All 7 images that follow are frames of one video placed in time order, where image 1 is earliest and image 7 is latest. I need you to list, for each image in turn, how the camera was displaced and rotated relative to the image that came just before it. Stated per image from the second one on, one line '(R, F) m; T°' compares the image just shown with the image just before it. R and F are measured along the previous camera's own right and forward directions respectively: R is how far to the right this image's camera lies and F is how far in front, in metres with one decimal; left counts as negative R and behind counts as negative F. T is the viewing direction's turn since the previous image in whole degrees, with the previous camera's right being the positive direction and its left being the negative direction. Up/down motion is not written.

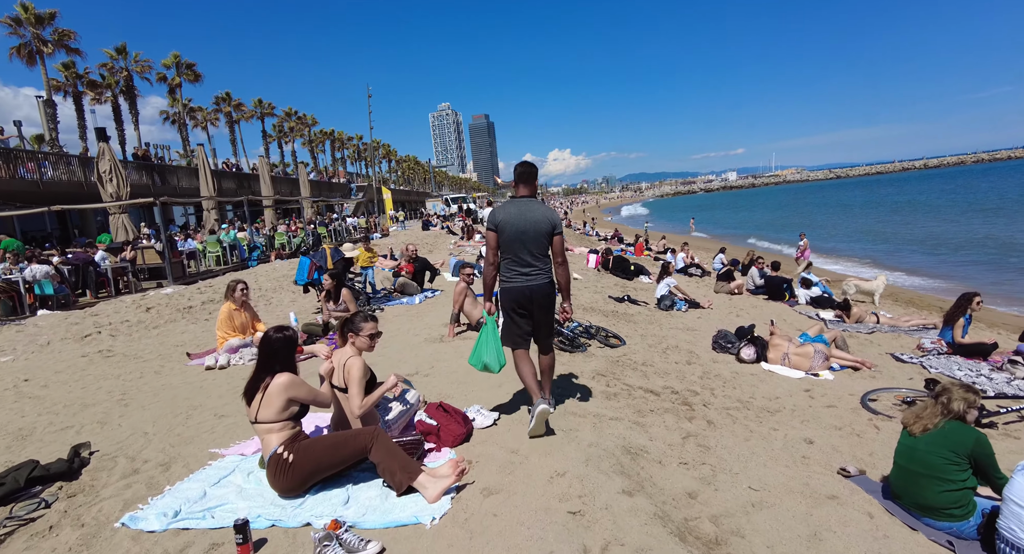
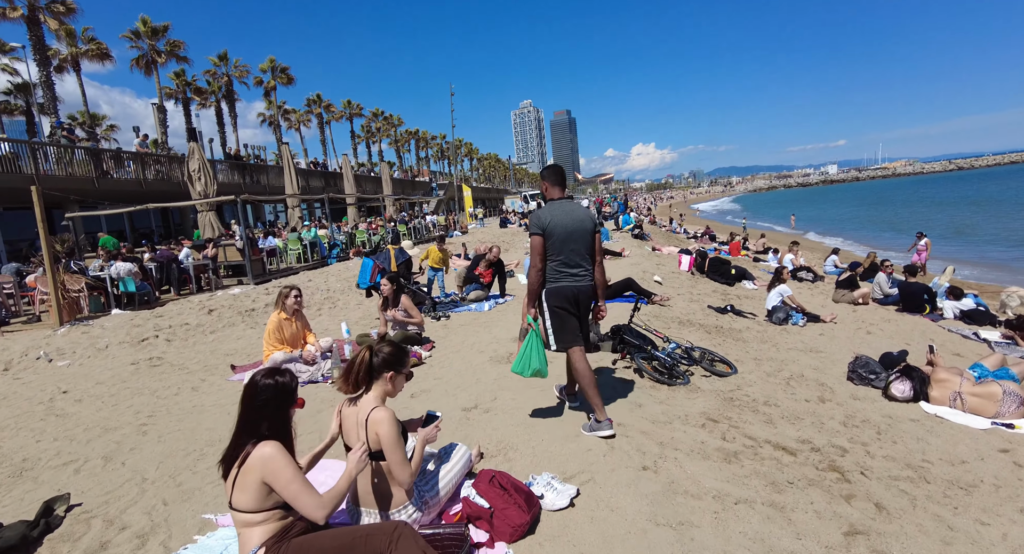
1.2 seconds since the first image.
(-0.1, +1.2) m; -9°
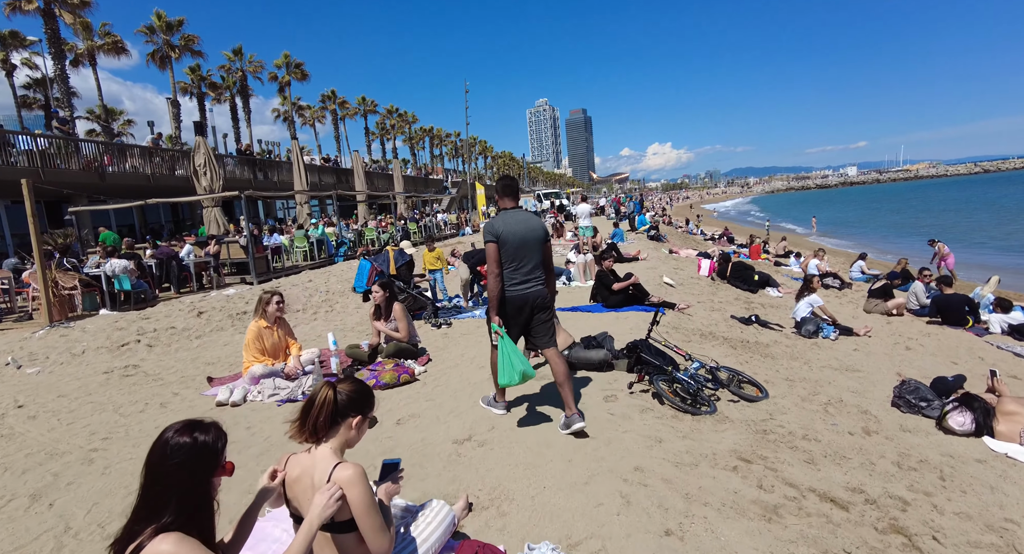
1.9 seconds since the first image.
(+0.1, +0.6) m; -2°
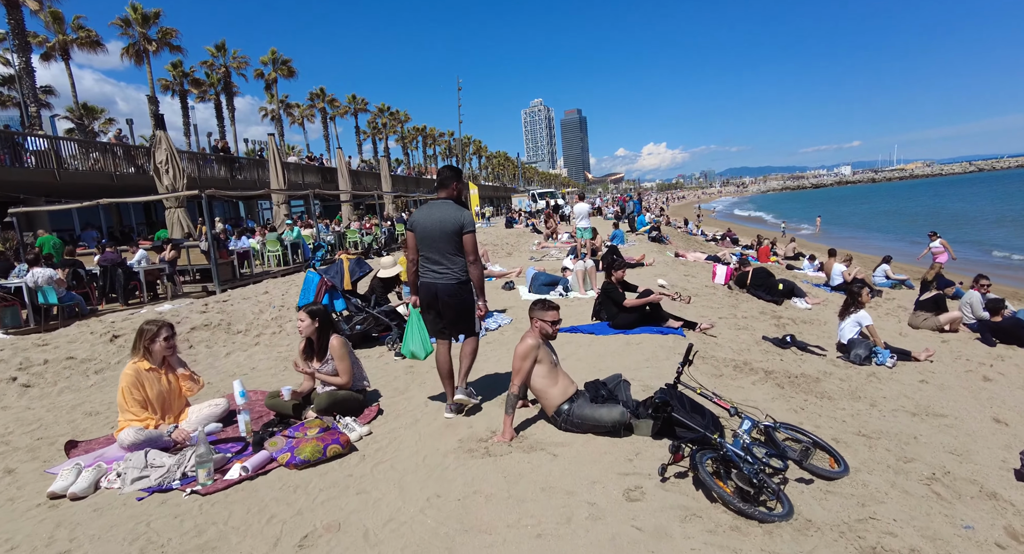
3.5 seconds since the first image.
(+0.2, +1.6) m; 0°
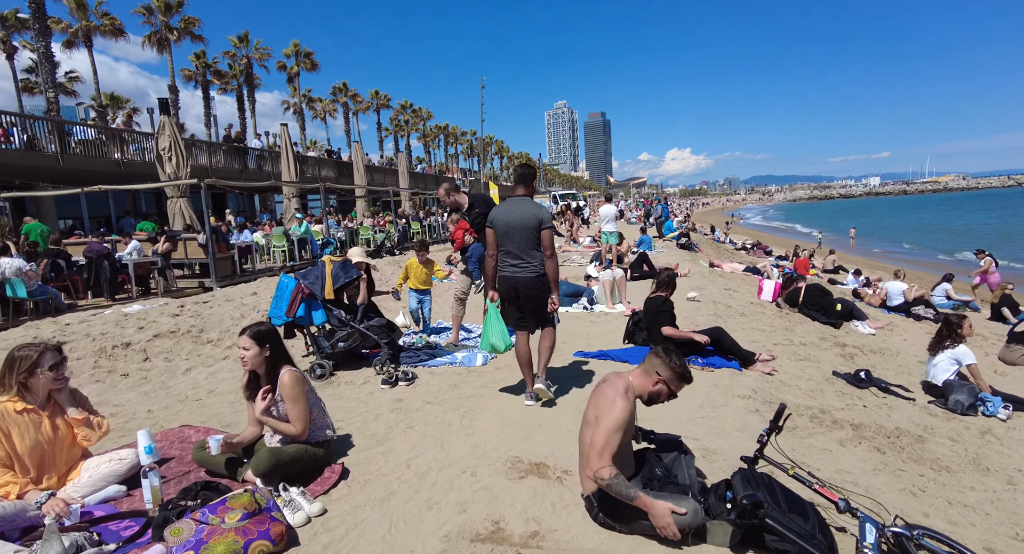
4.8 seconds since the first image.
(0.0, +1.2) m; -2°
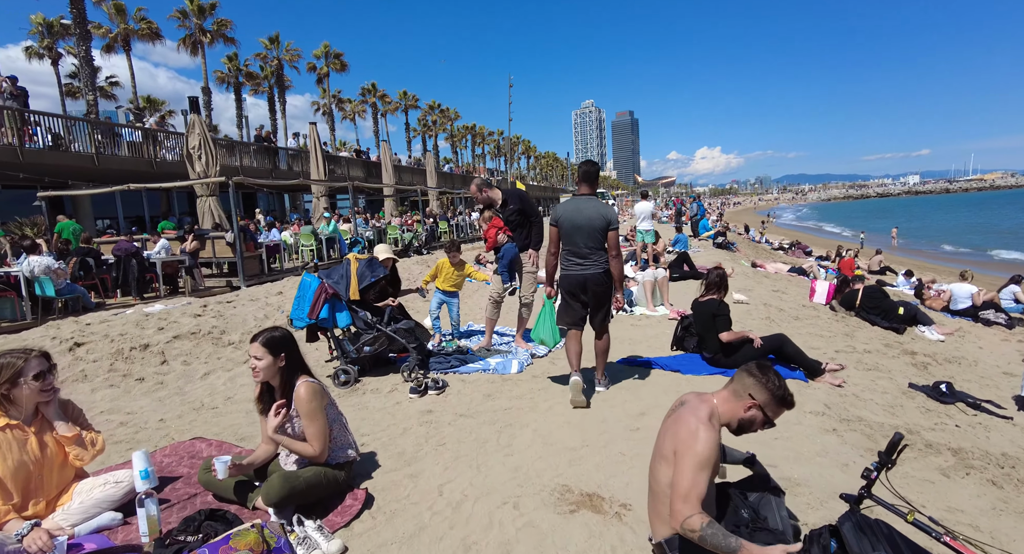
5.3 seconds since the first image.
(-0.2, +0.5) m; -3°
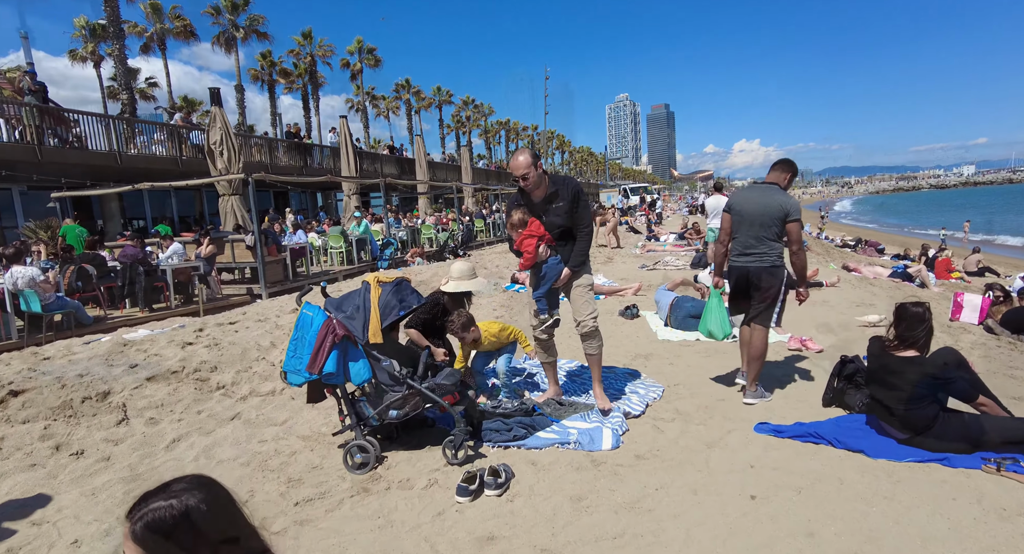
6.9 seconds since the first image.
(-0.5, +1.7) m; -4°
